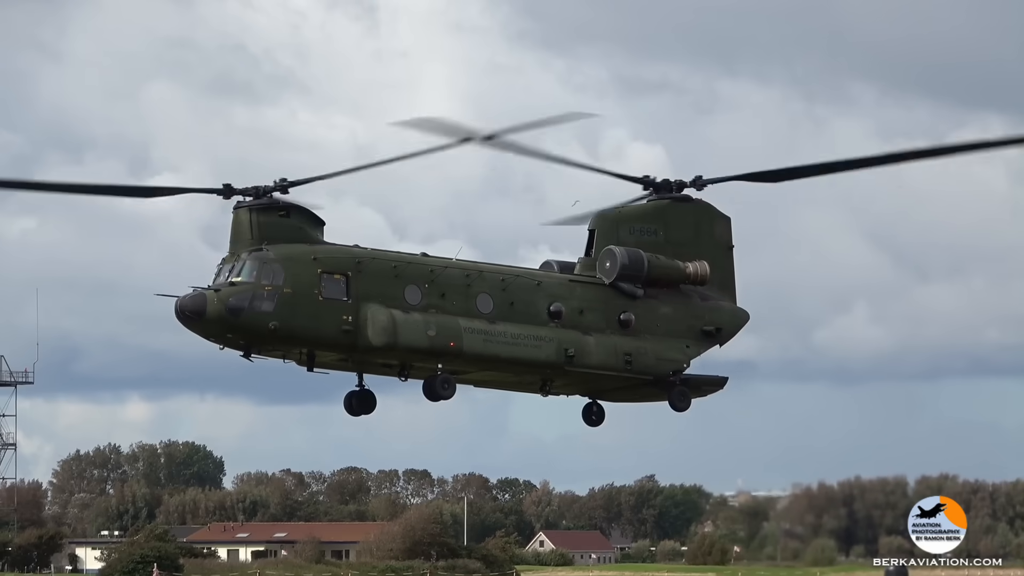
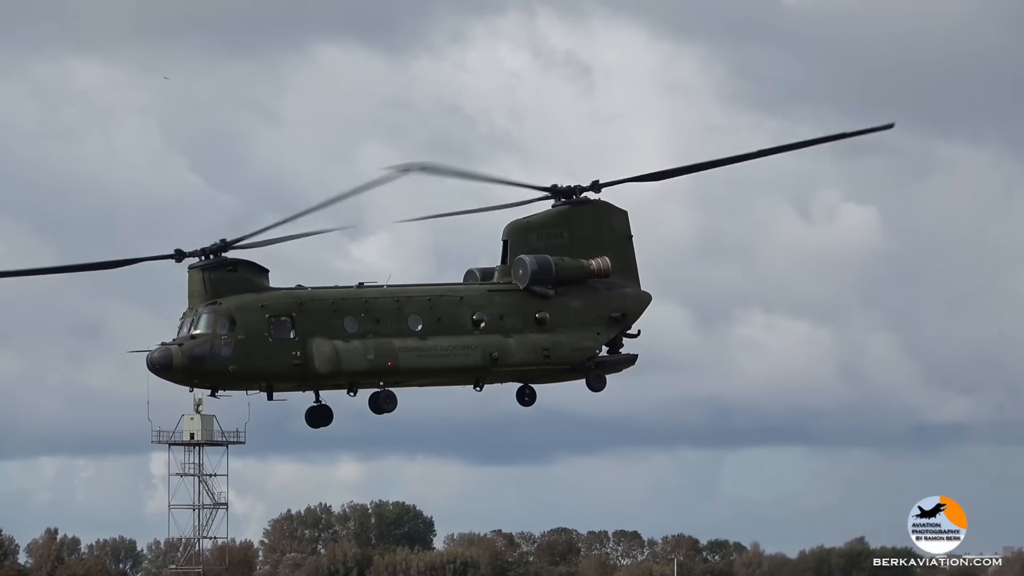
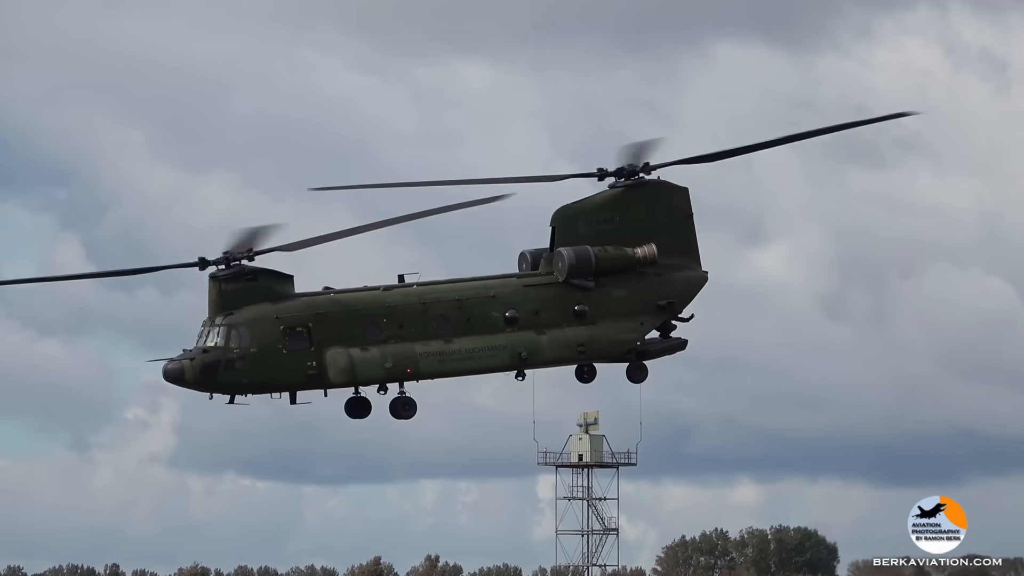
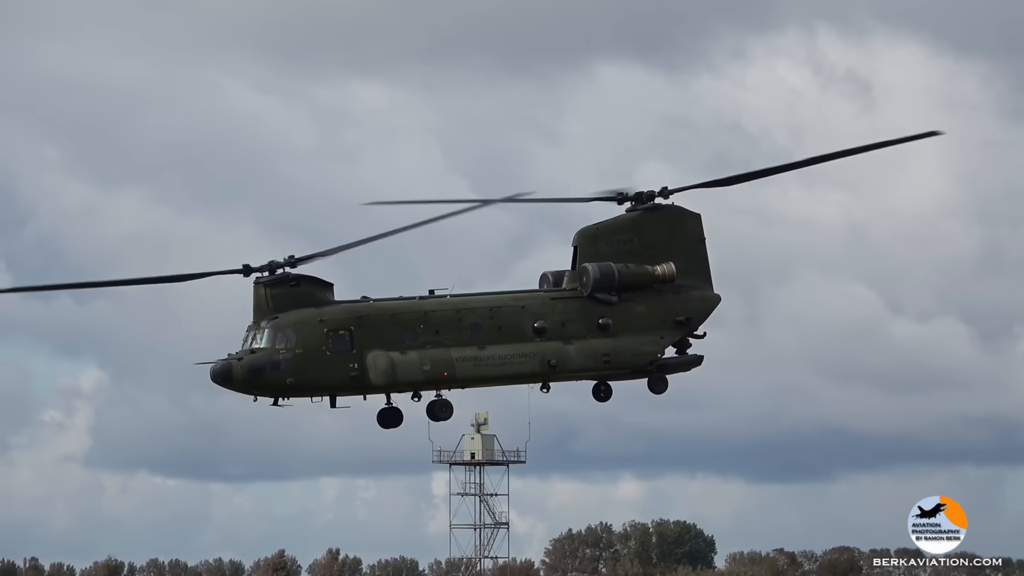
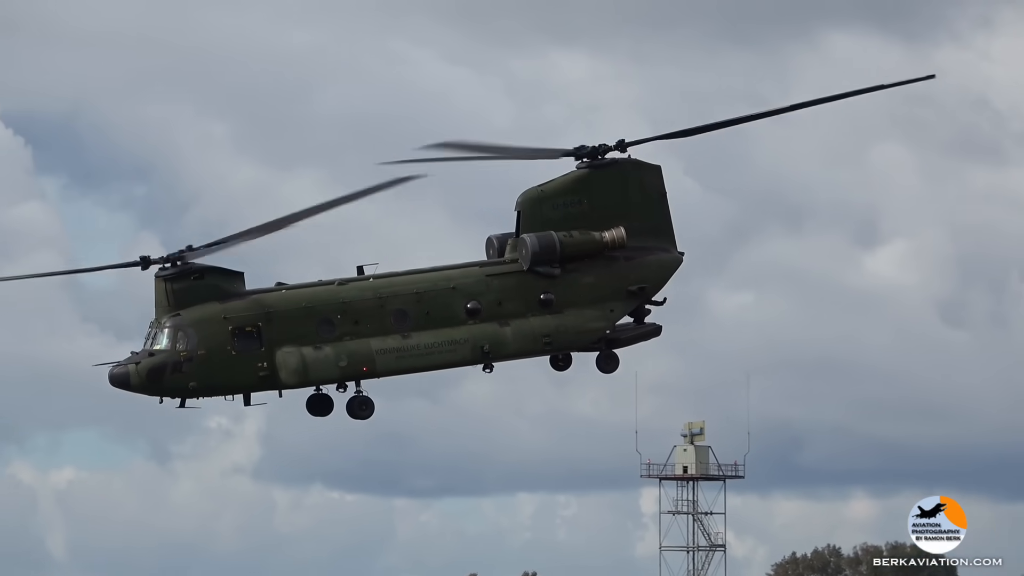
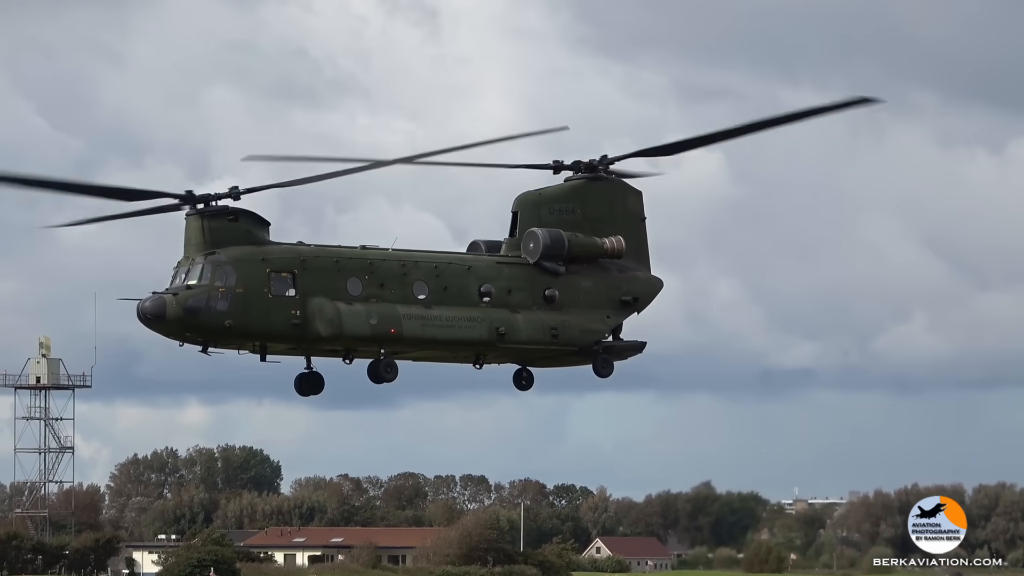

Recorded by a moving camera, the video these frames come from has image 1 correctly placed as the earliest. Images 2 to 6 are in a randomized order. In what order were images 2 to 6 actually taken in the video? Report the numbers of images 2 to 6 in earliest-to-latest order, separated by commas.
6, 2, 4, 3, 5
